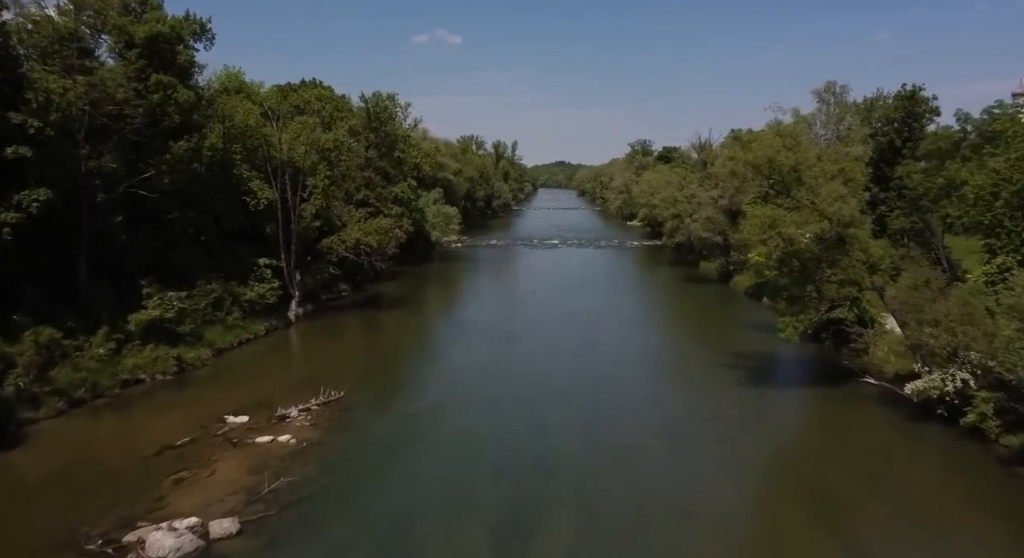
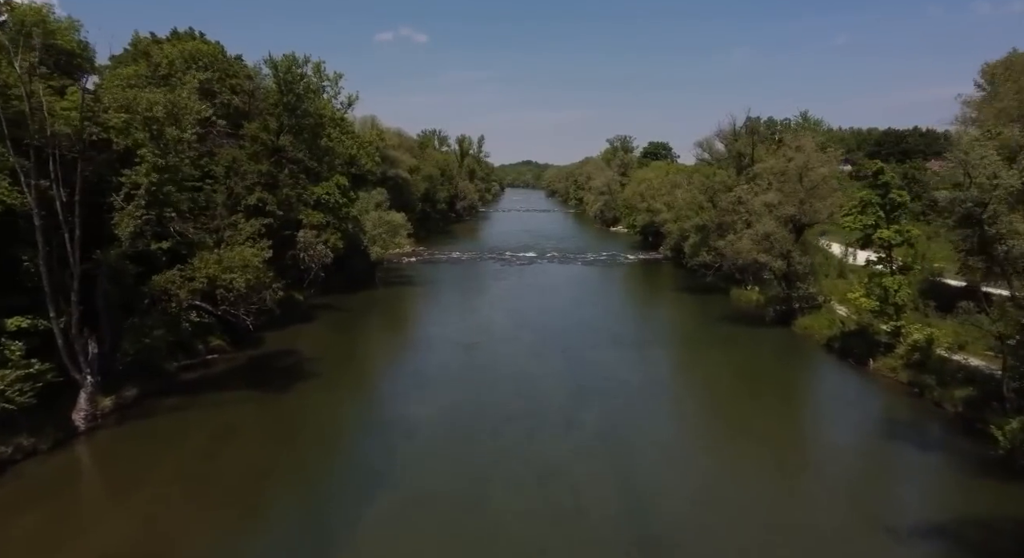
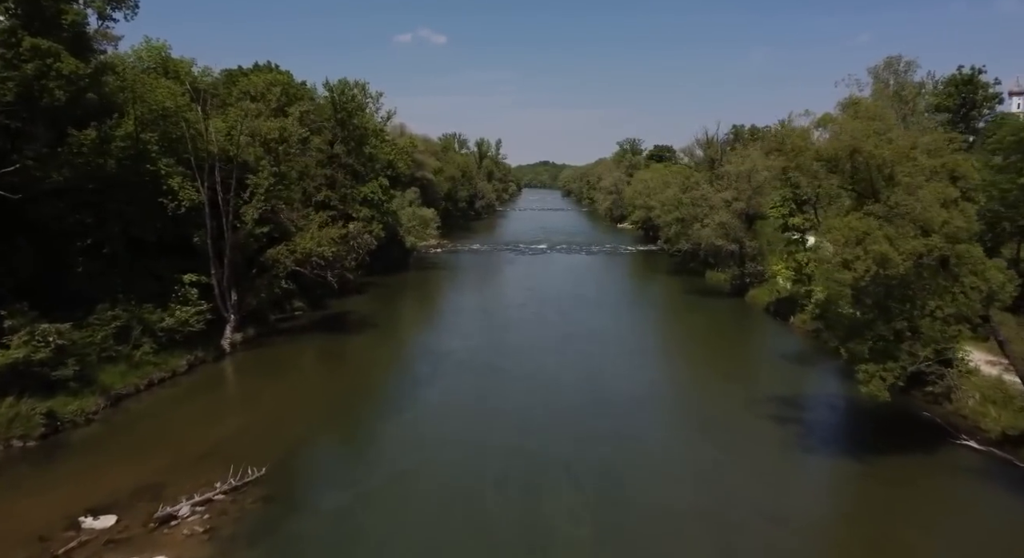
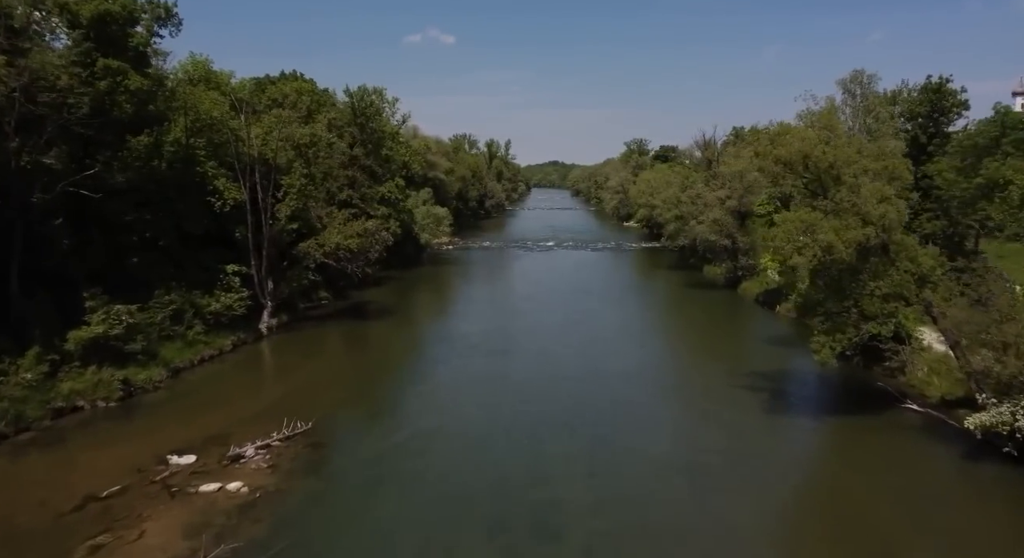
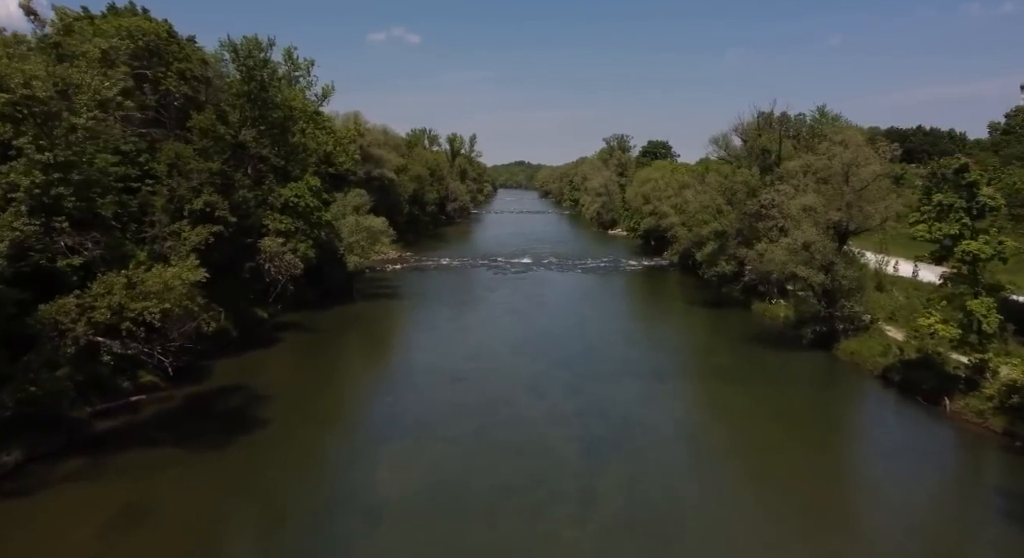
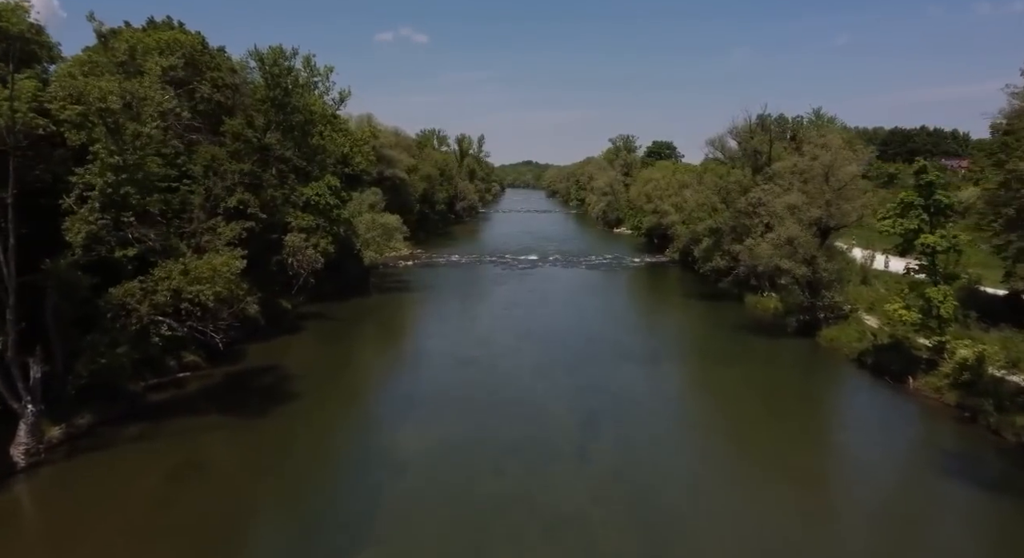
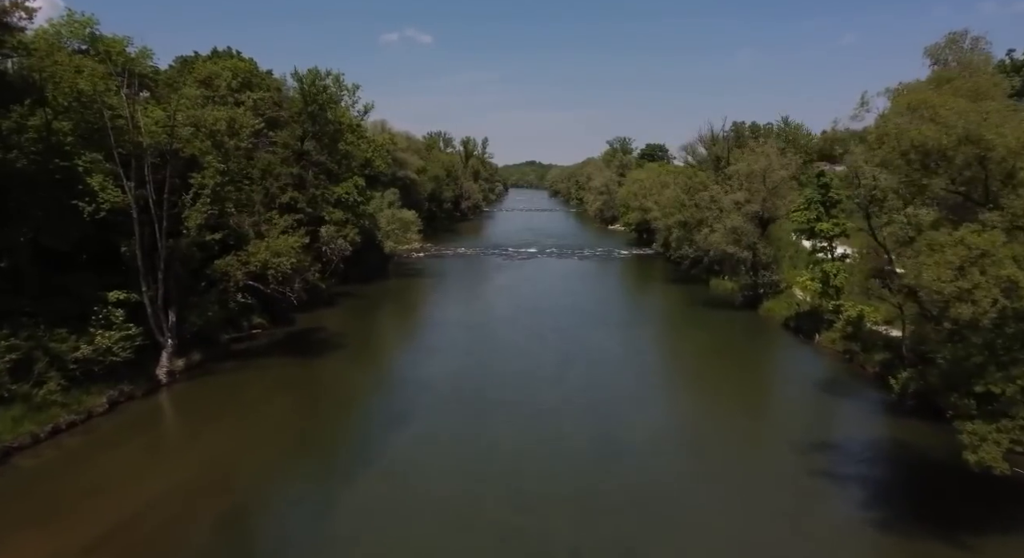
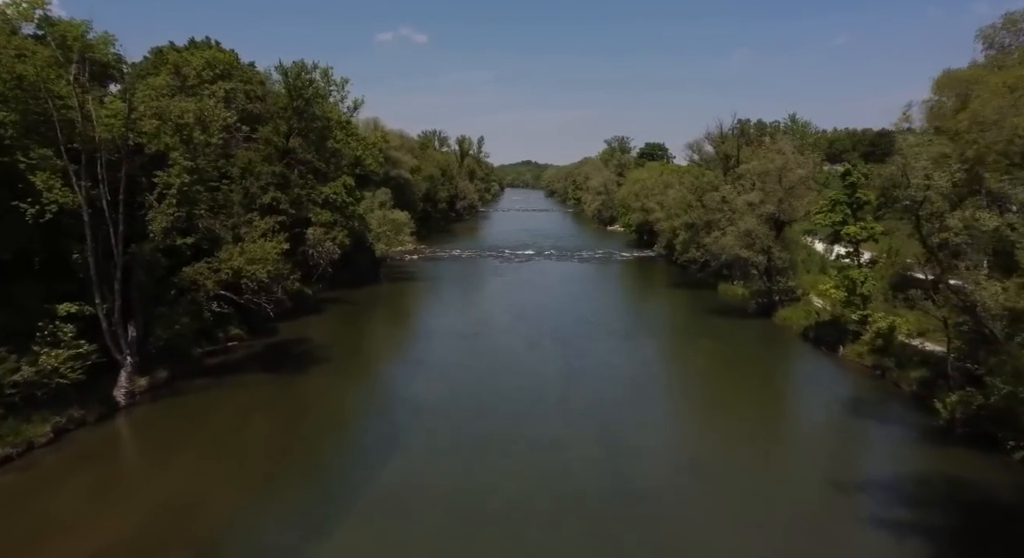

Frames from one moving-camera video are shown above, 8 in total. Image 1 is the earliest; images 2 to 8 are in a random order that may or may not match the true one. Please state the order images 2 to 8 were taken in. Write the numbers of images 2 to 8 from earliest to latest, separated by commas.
4, 3, 7, 8, 2, 6, 5
